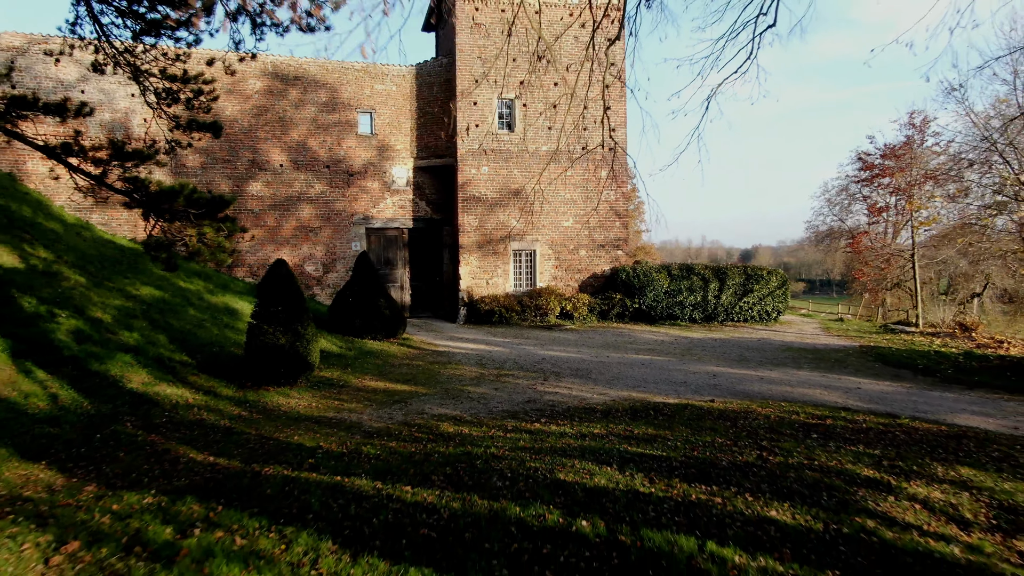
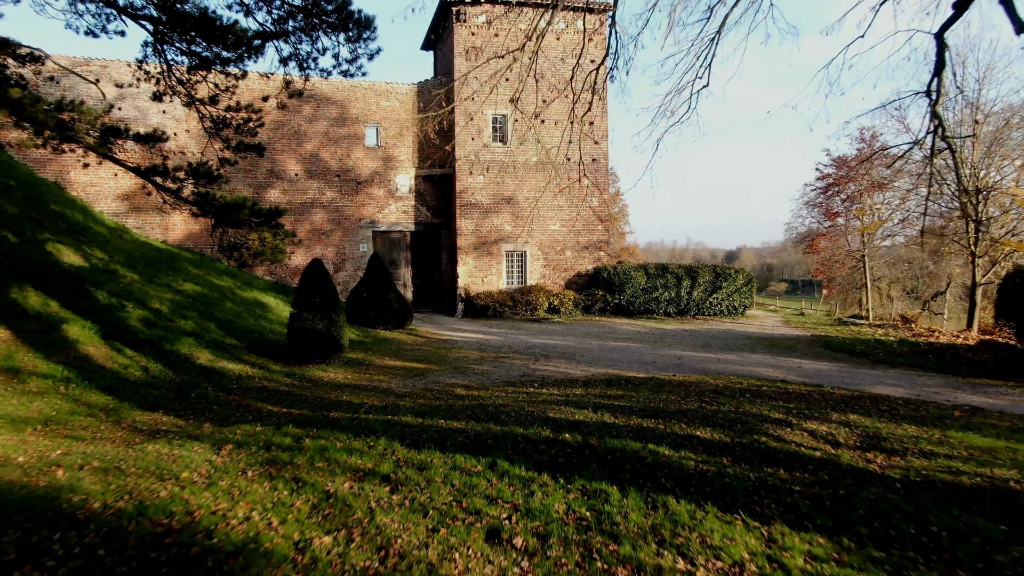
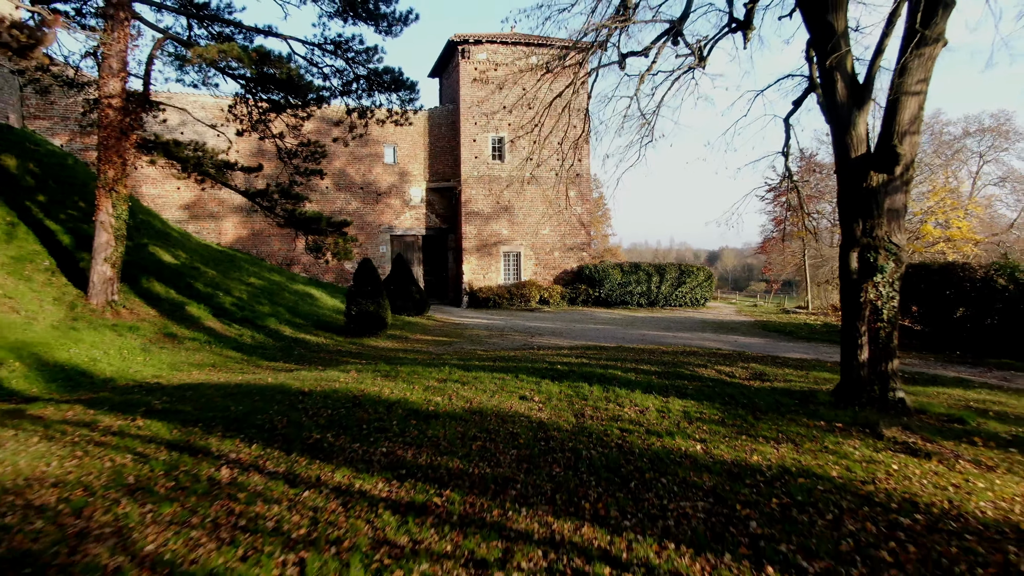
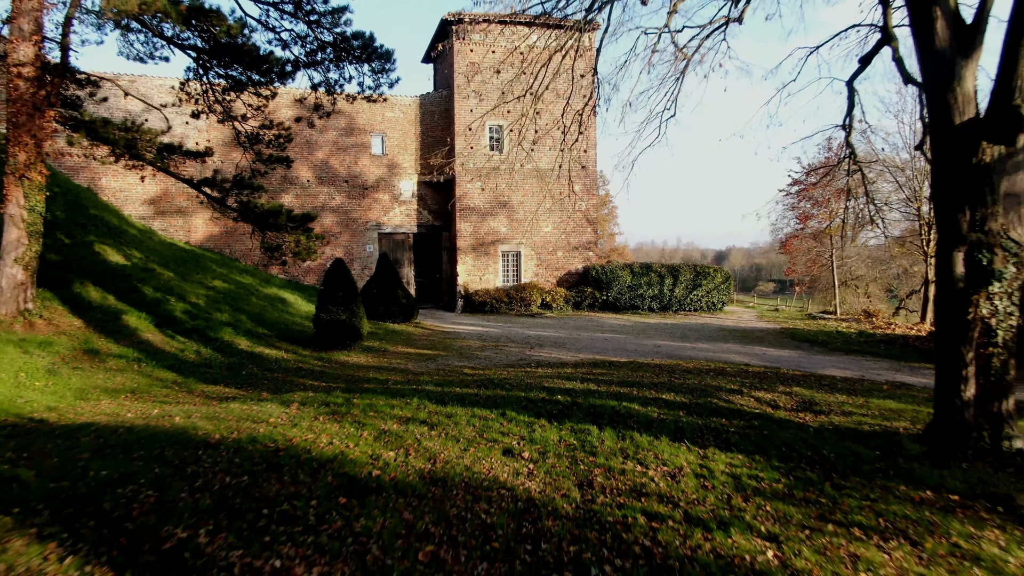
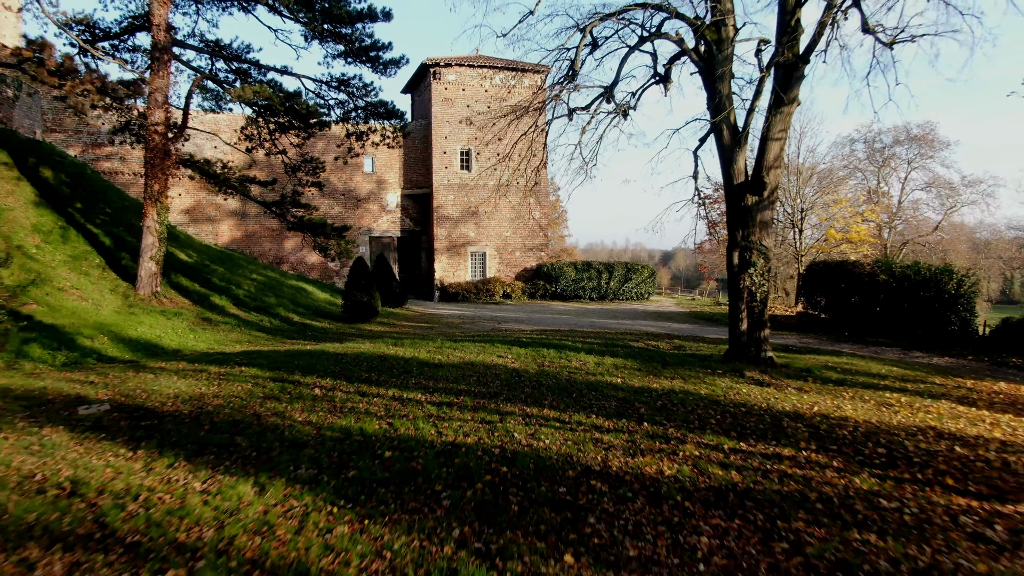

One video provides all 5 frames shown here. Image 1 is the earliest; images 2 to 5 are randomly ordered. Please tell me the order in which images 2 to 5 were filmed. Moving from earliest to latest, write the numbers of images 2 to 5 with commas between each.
2, 4, 3, 5
